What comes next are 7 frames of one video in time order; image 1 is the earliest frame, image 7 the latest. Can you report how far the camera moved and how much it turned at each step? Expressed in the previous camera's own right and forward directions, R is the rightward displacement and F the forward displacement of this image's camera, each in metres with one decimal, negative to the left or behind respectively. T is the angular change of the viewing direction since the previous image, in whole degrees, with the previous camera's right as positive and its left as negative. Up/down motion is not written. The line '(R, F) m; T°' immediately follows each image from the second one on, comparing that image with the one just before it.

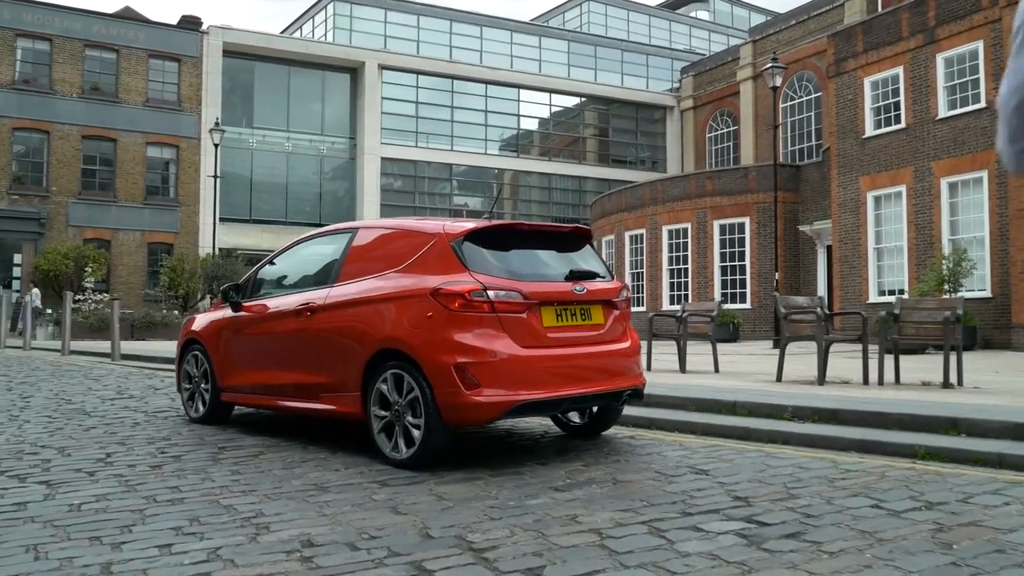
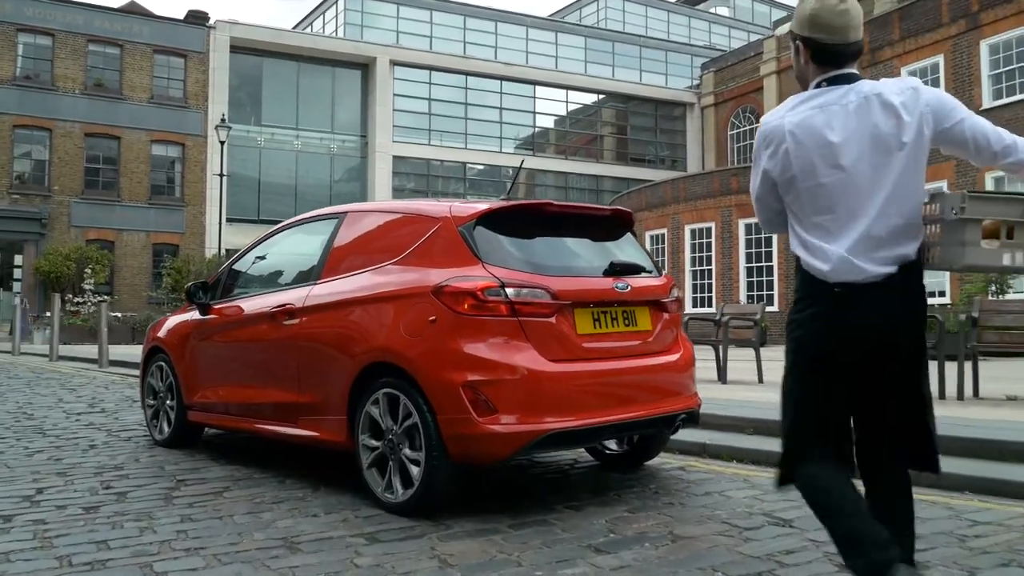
(-0.1, +1.3) m; -1°
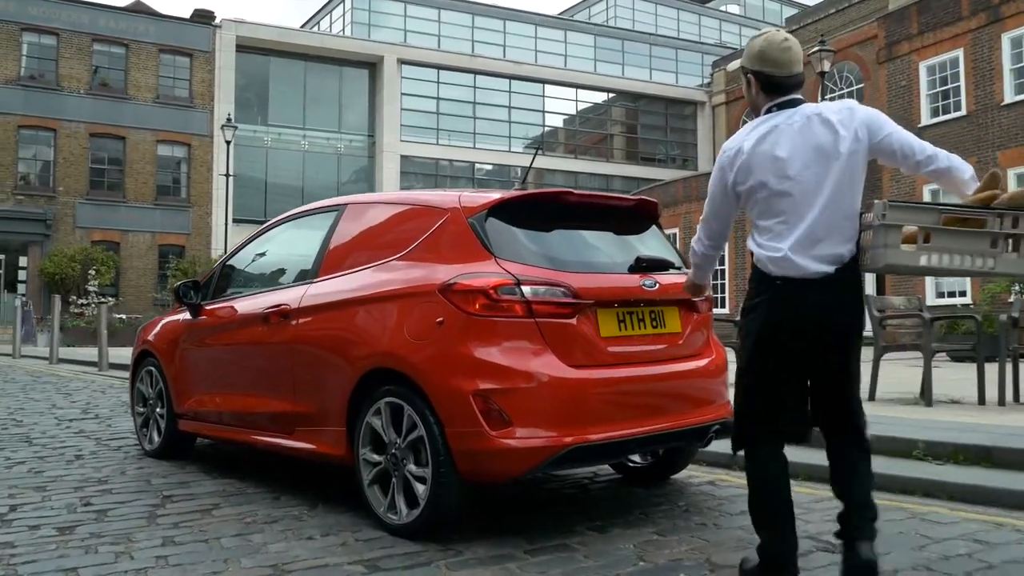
(0.0, +0.5) m; -1°
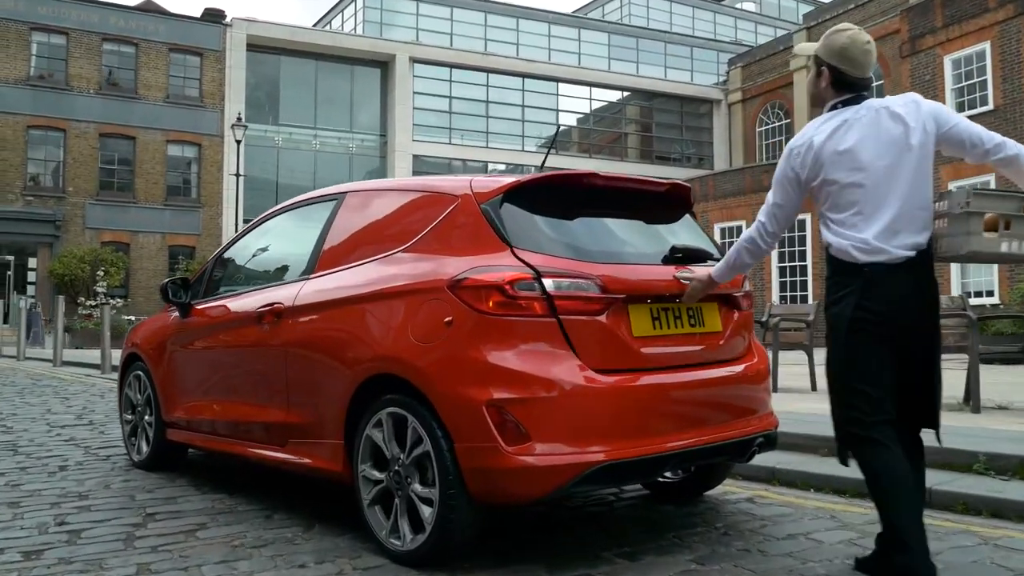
(0.0, +0.5) m; -1°
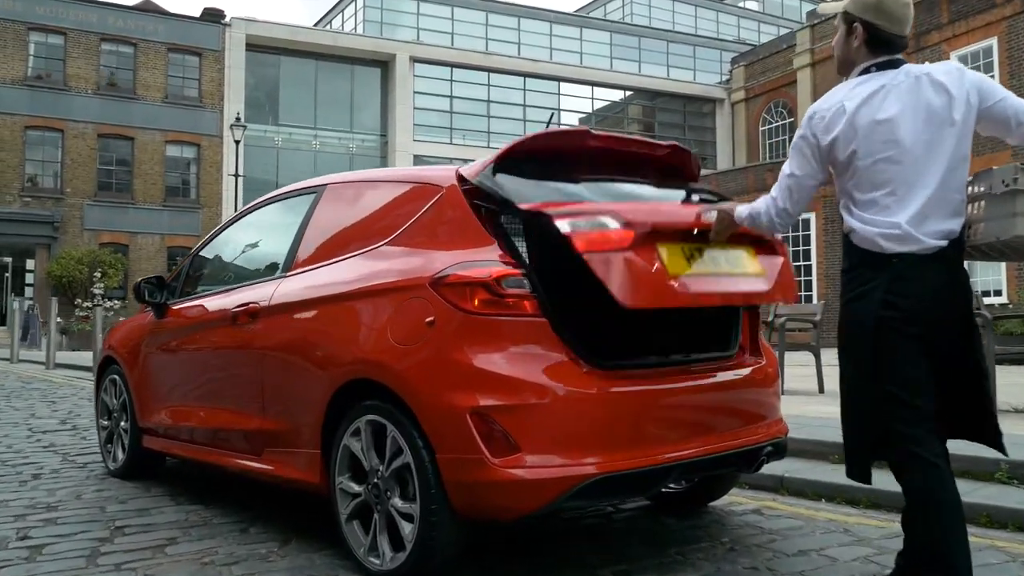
(+0.1, +0.3) m; 0°
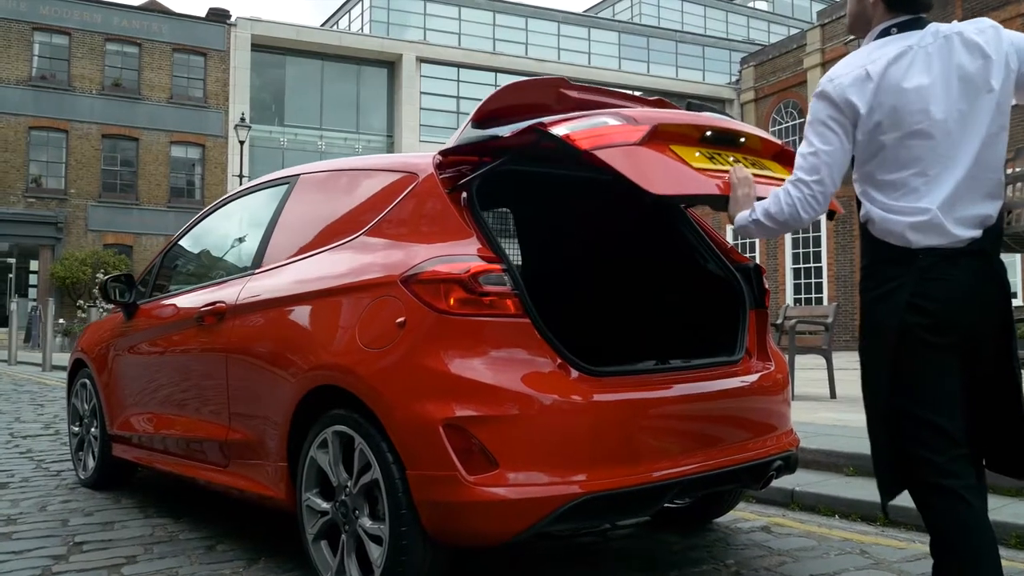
(+0.1, +0.3) m; -1°
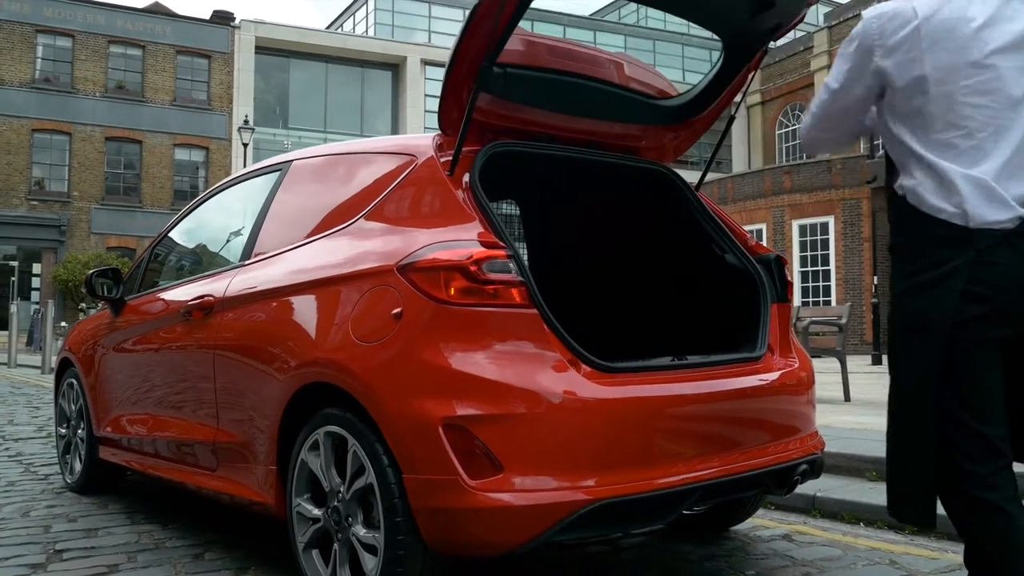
(0.0, +0.2) m; 0°
